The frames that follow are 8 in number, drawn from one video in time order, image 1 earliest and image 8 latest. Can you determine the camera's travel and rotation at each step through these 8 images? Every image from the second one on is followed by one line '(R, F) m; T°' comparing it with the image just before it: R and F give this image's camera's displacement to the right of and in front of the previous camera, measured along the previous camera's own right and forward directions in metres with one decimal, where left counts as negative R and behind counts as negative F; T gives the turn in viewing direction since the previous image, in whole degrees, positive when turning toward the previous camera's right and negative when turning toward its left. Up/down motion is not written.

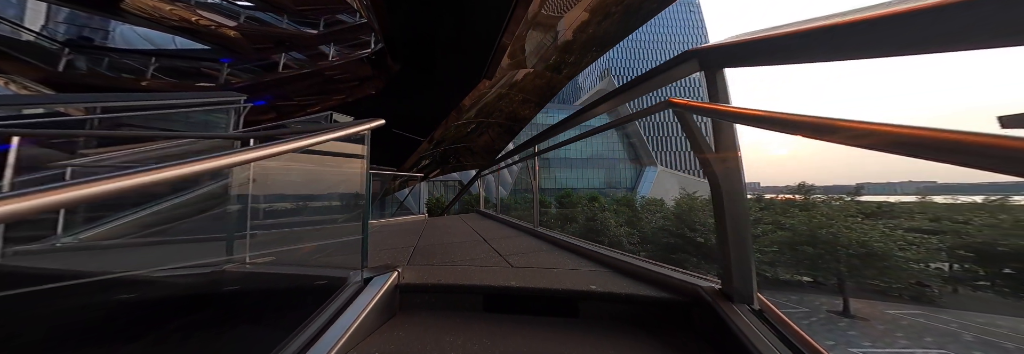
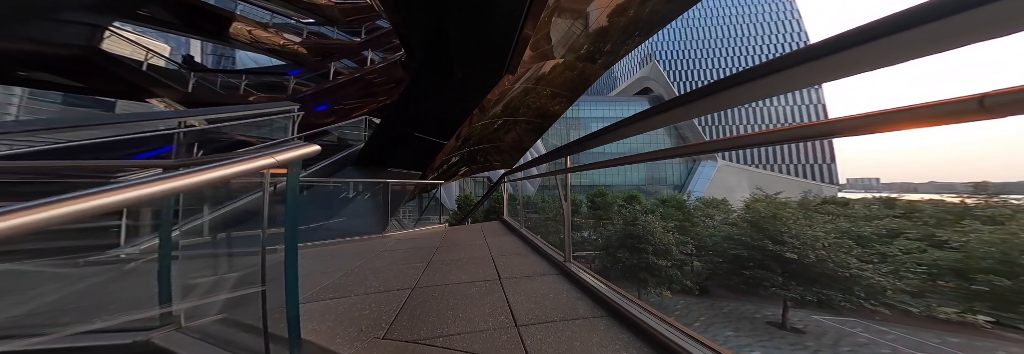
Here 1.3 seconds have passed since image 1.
(0.0, +0.4) m; -8°
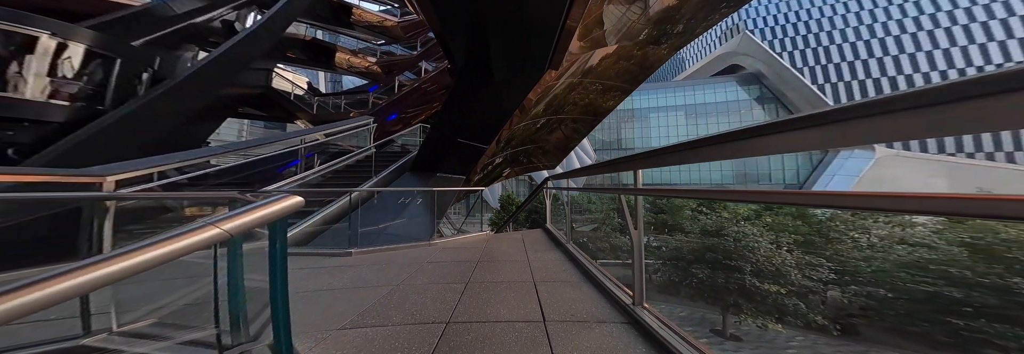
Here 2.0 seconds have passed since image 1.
(0.0, +0.2) m; -13°
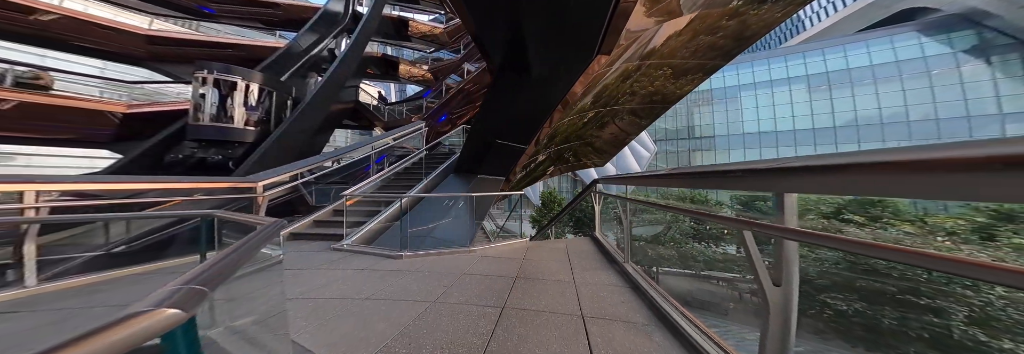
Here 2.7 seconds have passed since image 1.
(0.0, +0.2) m; -11°
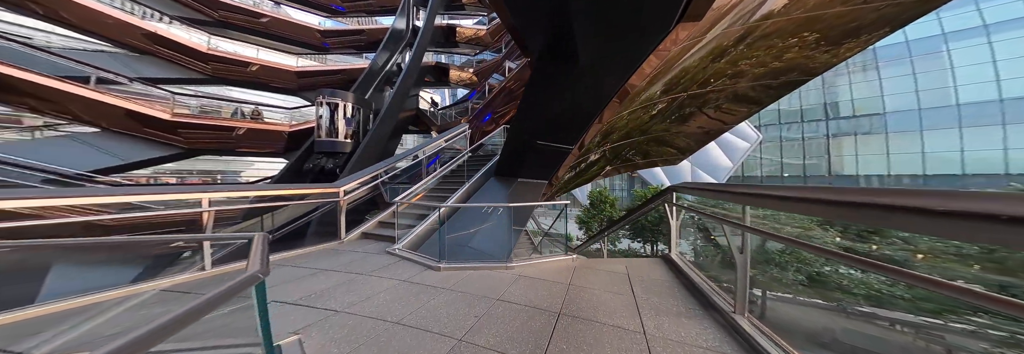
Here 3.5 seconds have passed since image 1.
(+0.1, +0.3) m; -12°
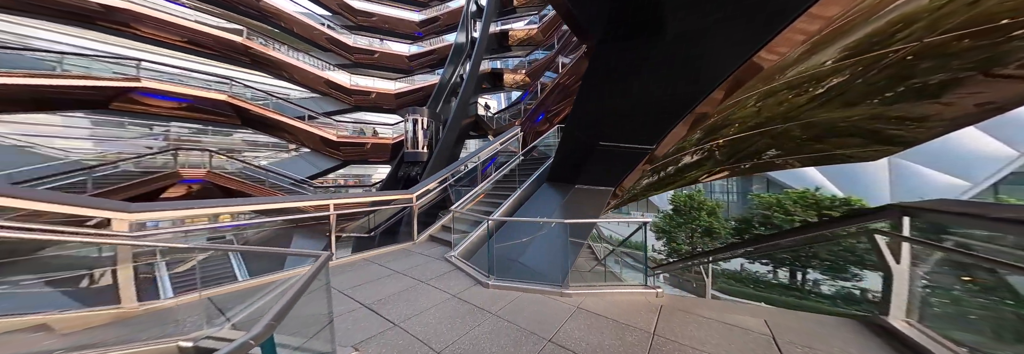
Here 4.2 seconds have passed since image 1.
(0.0, +0.3) m; -14°
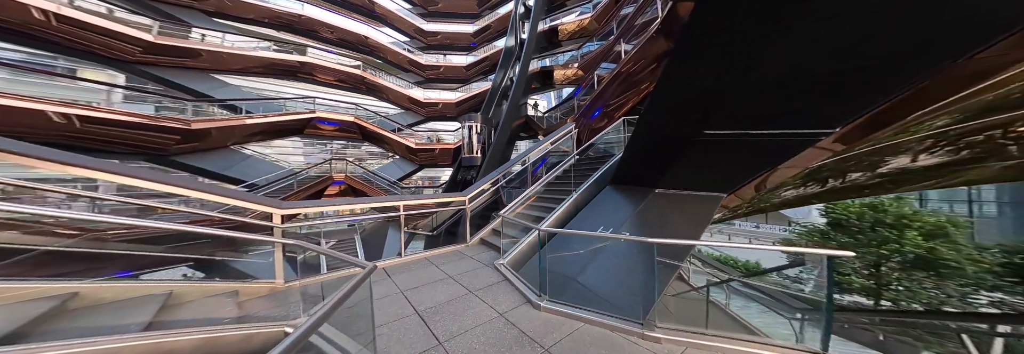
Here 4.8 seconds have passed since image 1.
(0.0, +0.3) m; -13°
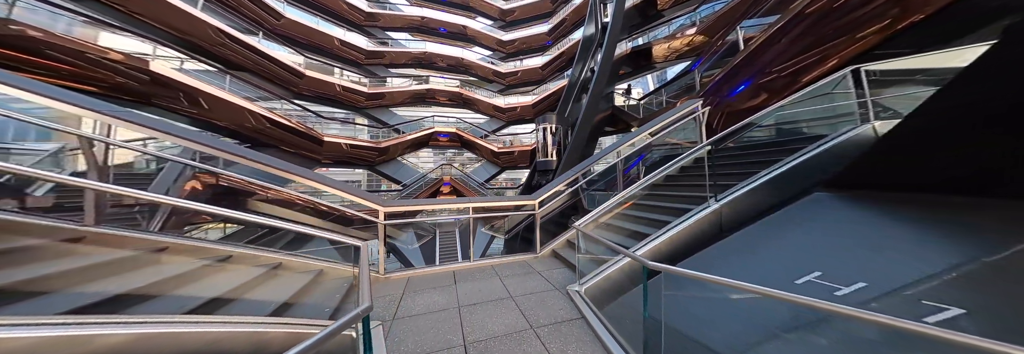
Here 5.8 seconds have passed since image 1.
(0.0, +0.6) m; -19°
